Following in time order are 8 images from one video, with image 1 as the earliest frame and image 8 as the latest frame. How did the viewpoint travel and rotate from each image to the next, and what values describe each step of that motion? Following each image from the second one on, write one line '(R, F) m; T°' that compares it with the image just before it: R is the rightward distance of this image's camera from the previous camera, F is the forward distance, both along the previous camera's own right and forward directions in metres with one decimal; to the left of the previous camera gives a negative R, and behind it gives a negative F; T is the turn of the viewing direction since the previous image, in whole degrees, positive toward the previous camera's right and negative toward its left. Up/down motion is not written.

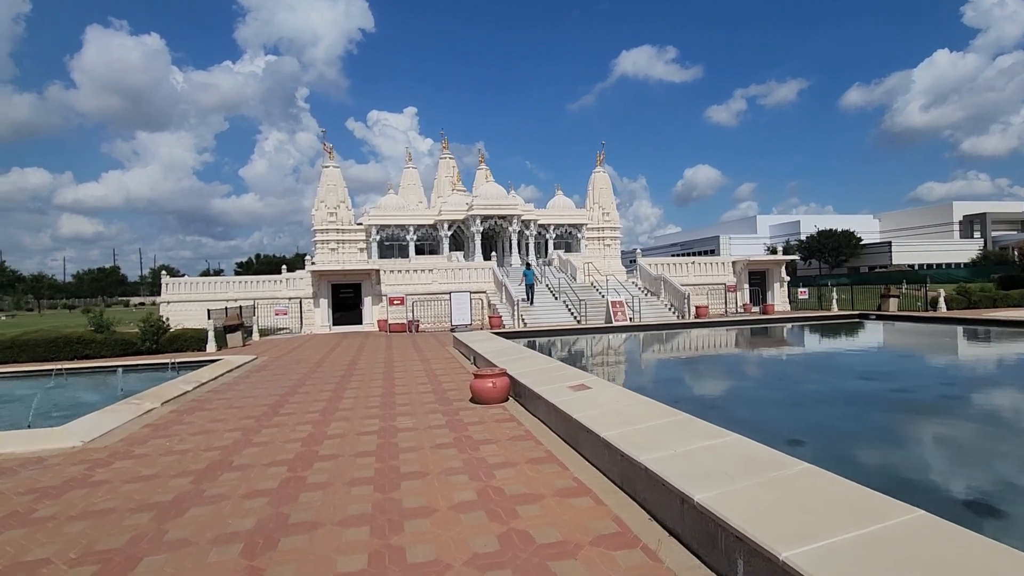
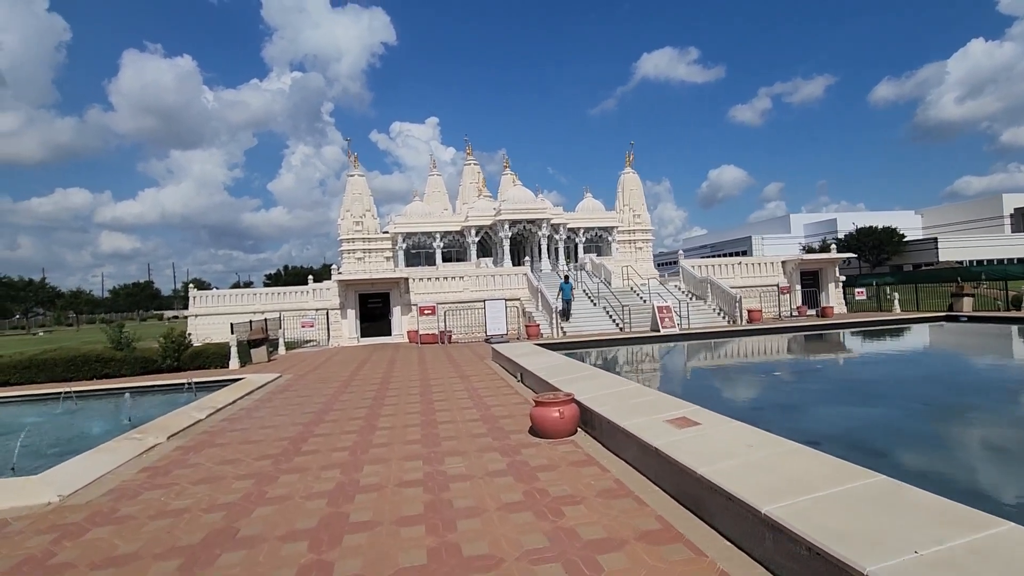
(-0.4, +0.6) m; -3°
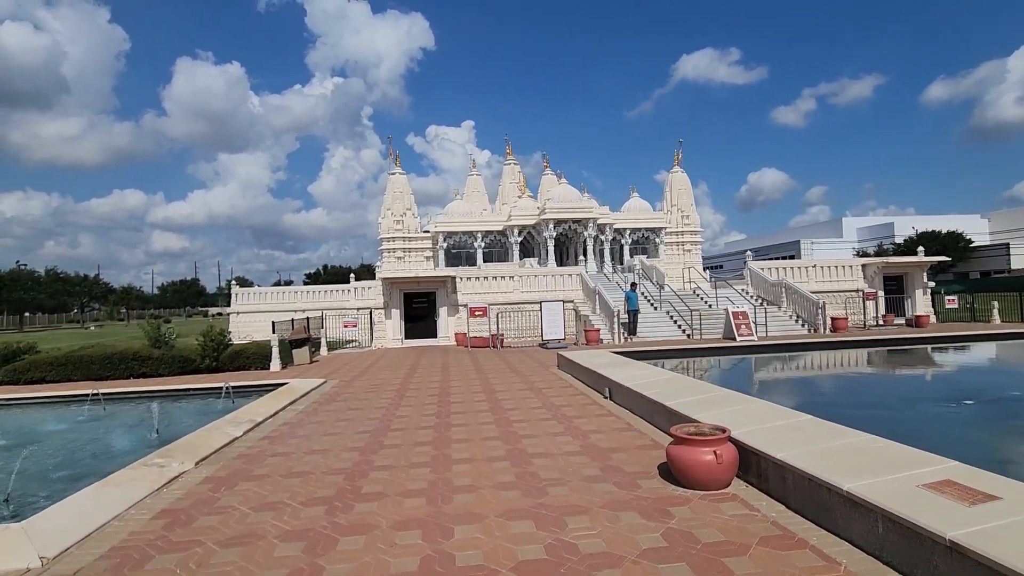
(-1.0, +1.7) m; -4°
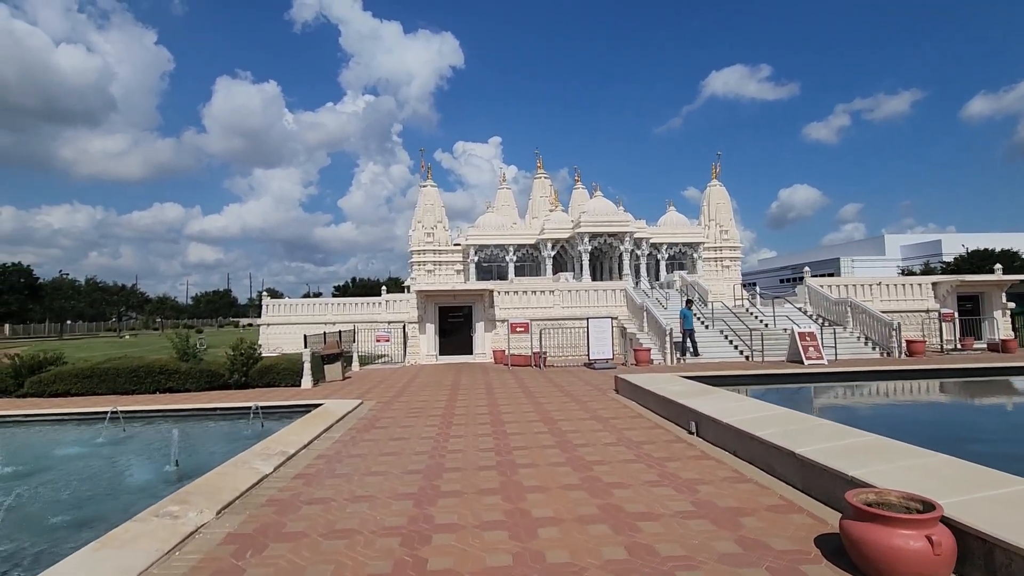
(-0.7, +1.2) m; -3°
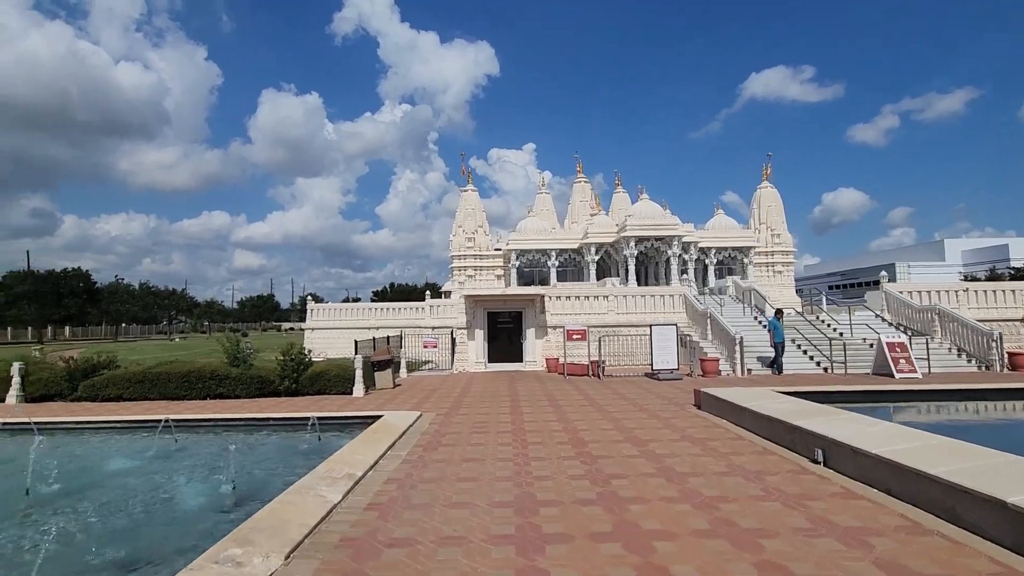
(-0.8, +0.9) m; -4°
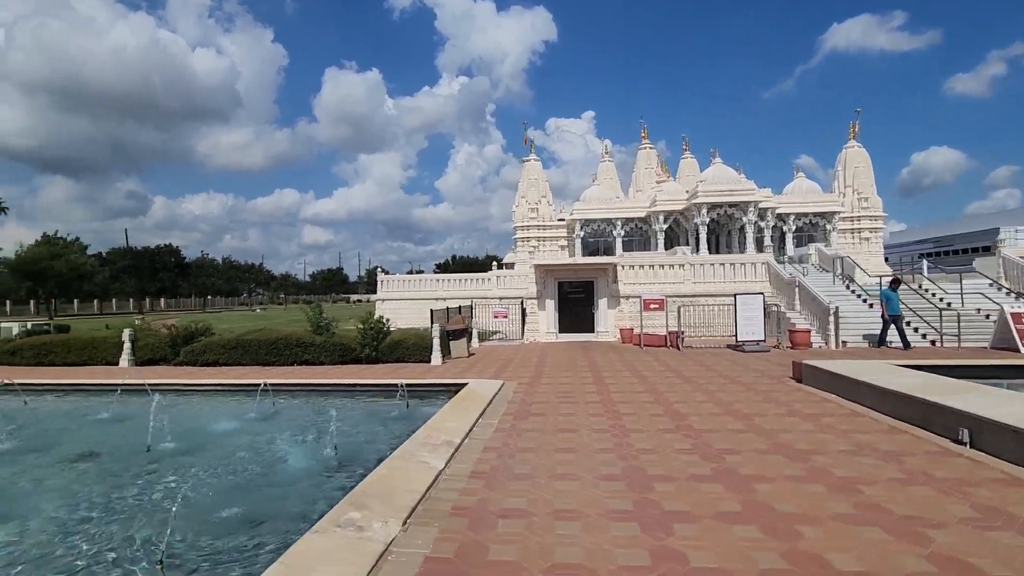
(-0.5, +0.3) m; -6°
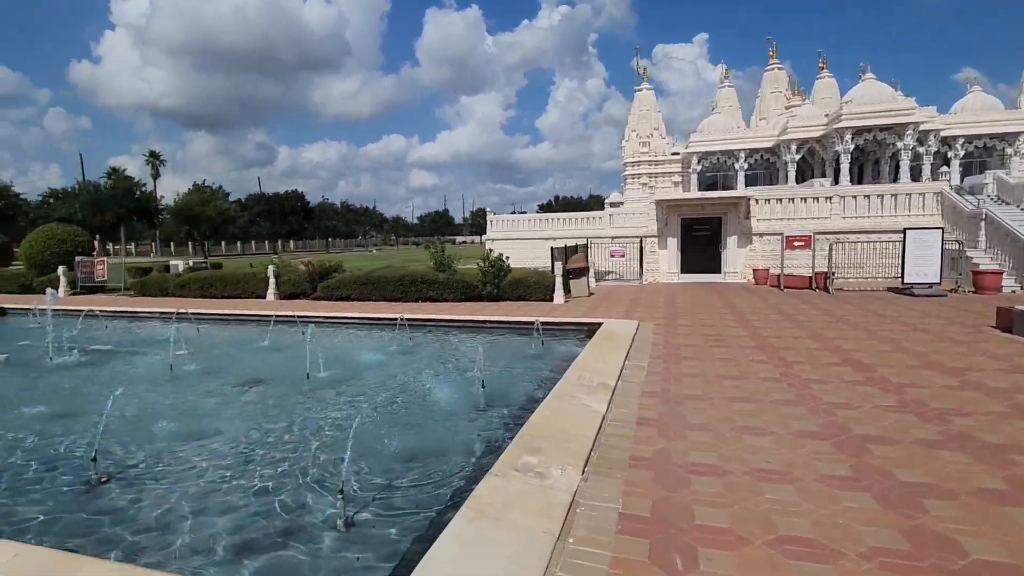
(-0.7, +0.5) m; -11°
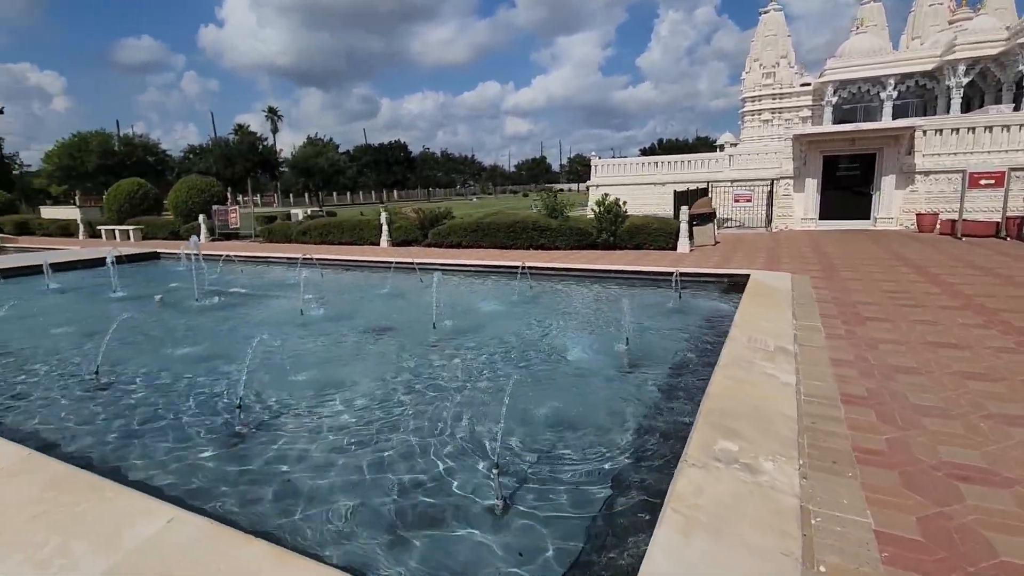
(-0.6, +0.7) m; -10°
